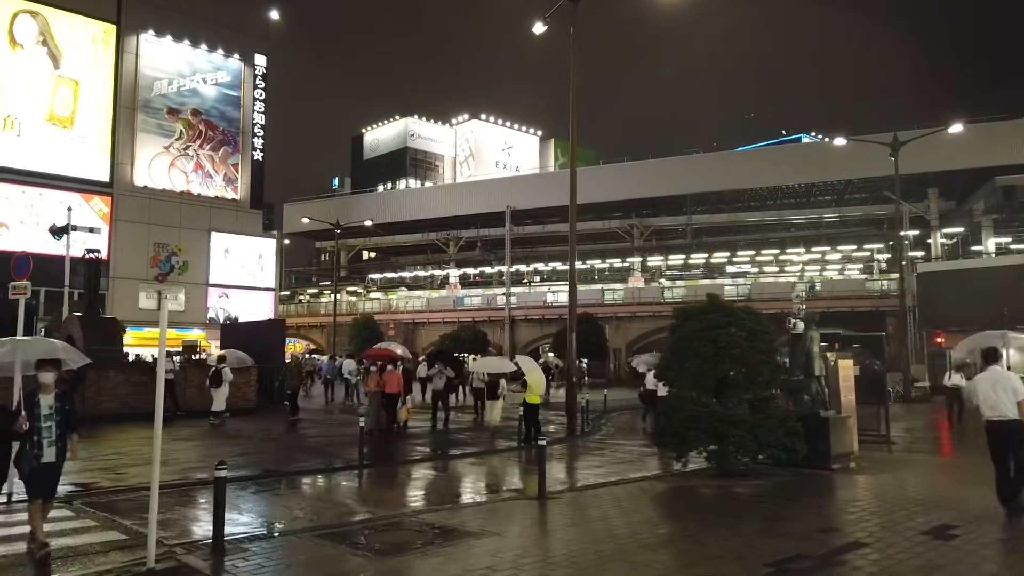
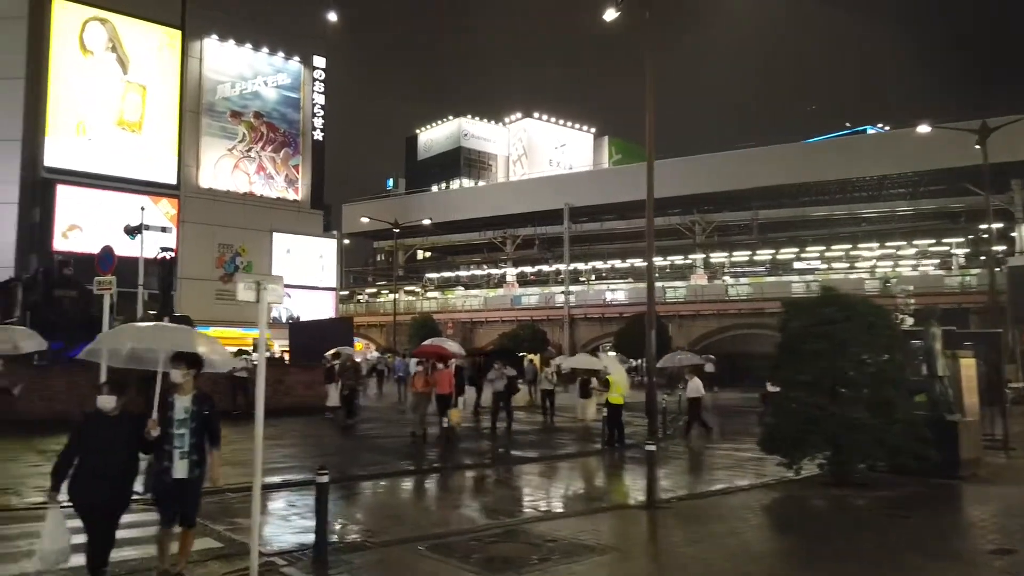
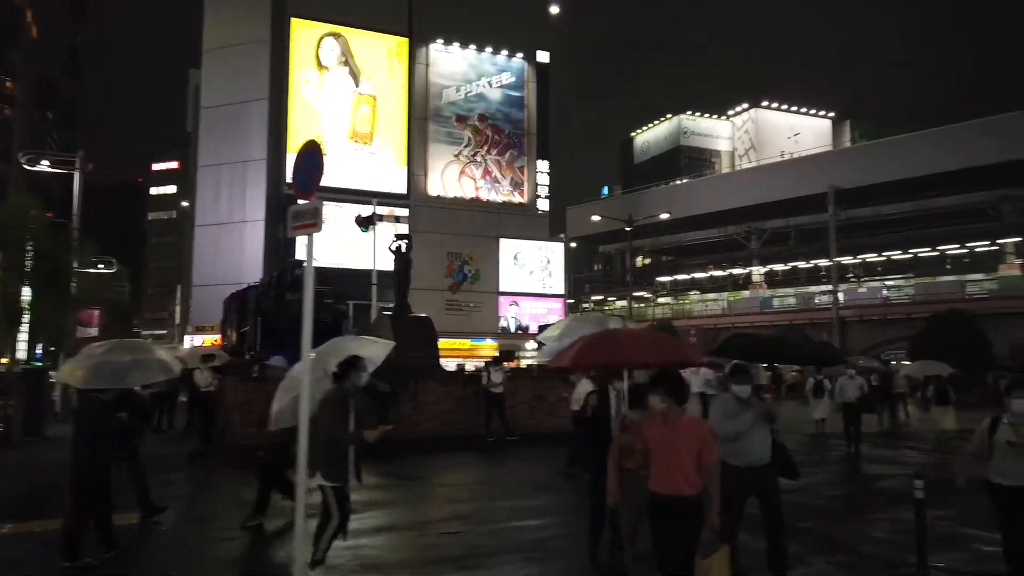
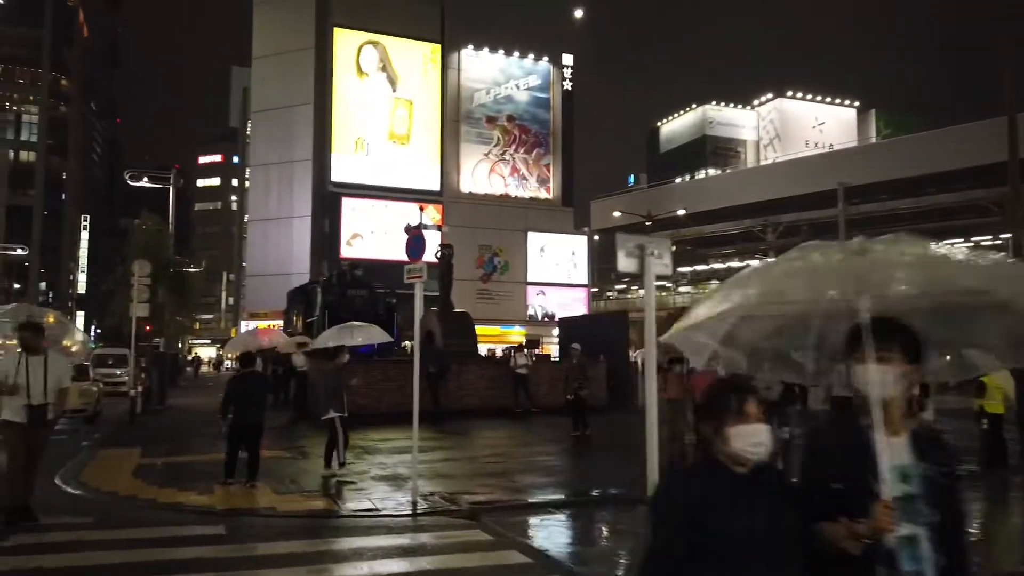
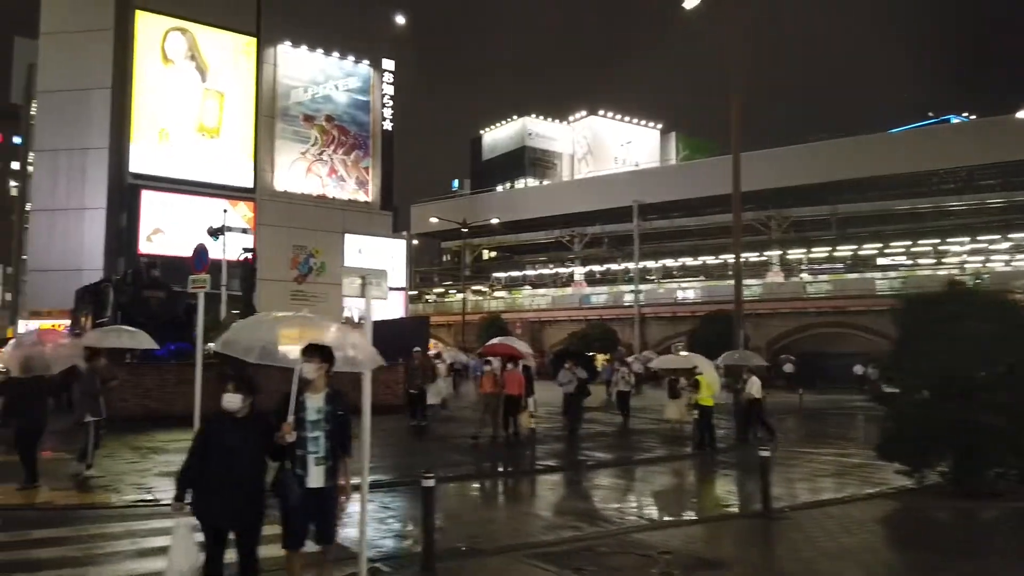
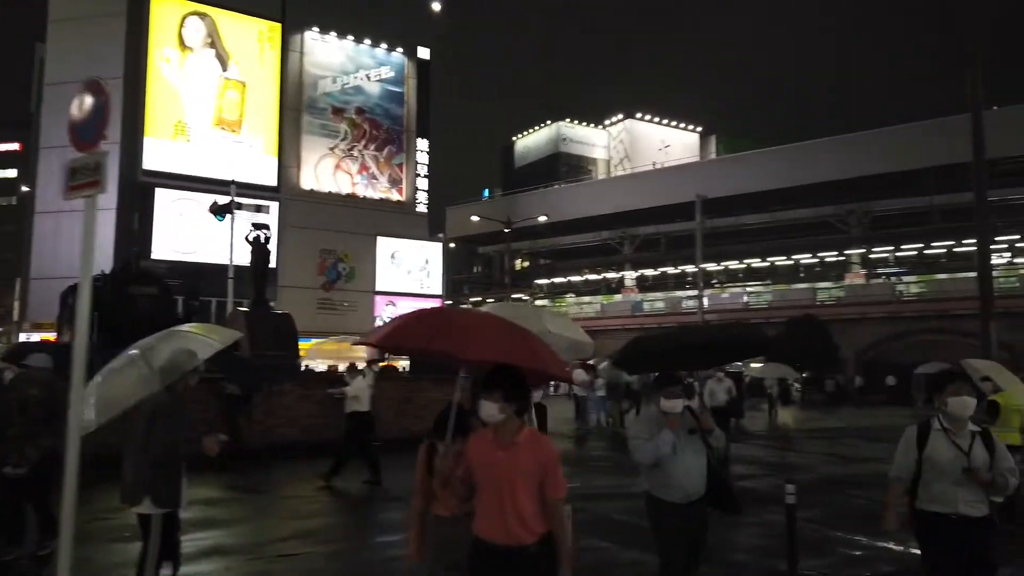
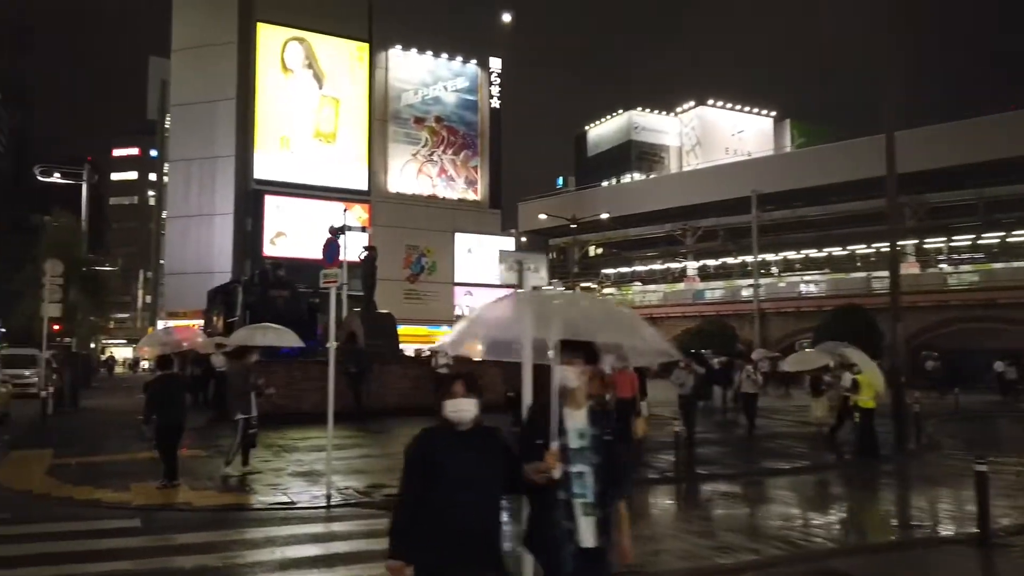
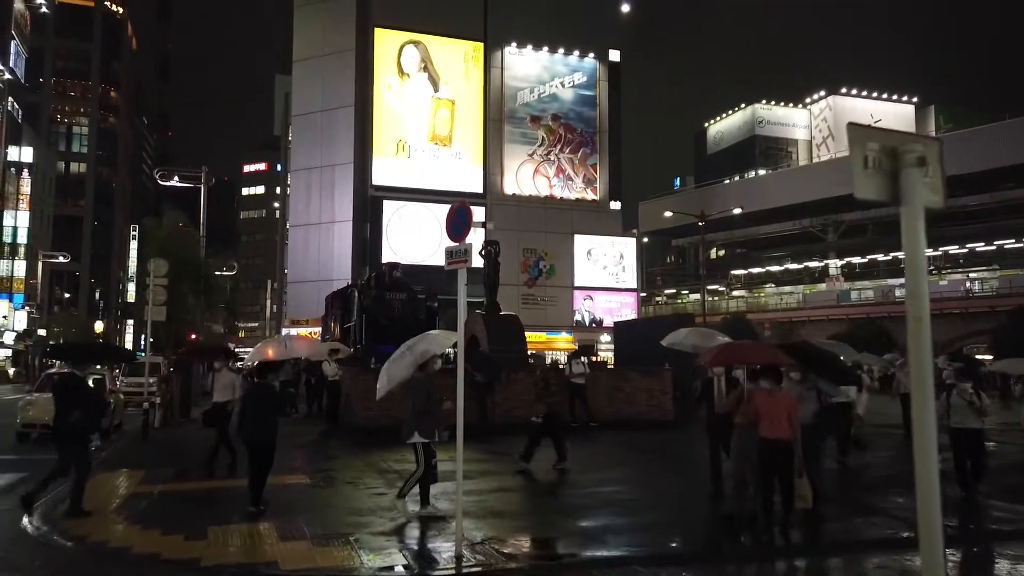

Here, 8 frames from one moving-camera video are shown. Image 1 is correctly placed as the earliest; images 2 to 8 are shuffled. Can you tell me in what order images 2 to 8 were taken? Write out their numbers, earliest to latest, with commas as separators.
2, 5, 7, 4, 8, 3, 6
